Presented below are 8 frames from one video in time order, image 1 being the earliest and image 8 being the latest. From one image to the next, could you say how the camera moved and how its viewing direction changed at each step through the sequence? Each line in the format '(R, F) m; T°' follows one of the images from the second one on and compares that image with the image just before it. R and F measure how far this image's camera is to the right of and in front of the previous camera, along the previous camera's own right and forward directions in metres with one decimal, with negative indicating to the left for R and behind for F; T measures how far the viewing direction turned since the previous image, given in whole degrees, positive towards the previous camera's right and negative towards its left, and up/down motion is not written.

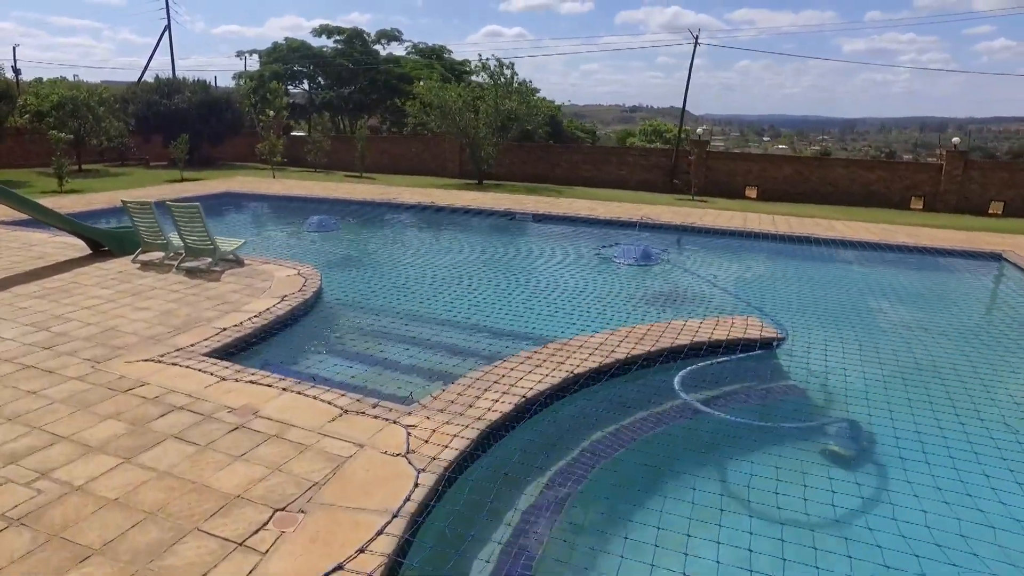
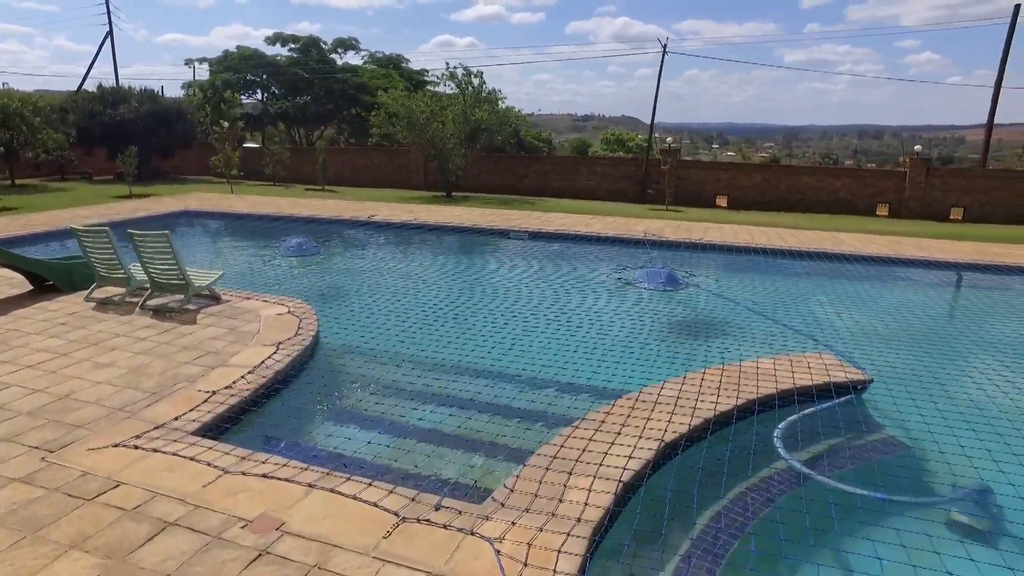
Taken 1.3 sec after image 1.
(-0.7, +1.0) m; +4°
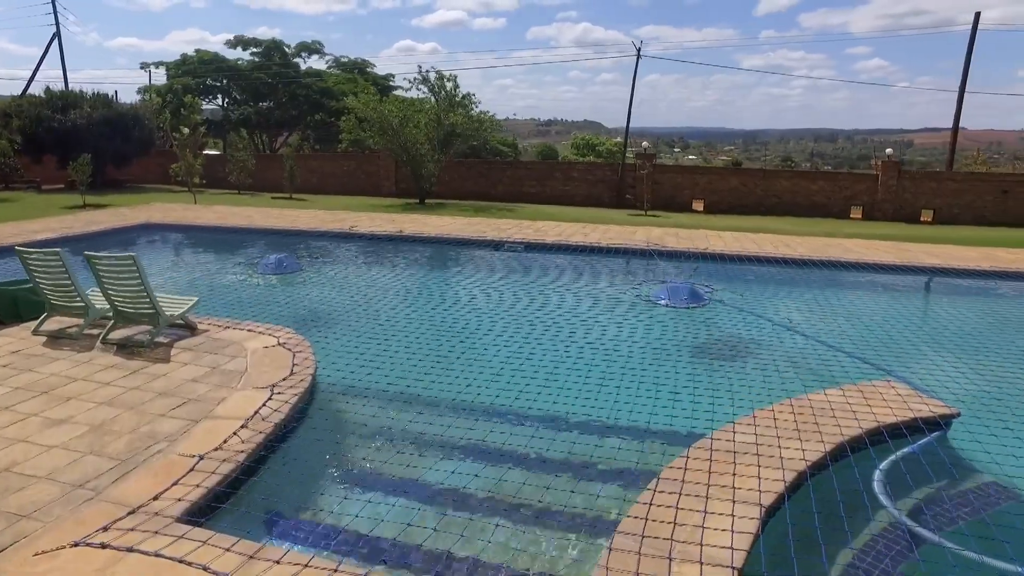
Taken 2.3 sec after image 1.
(-0.5, +0.7) m; +3°
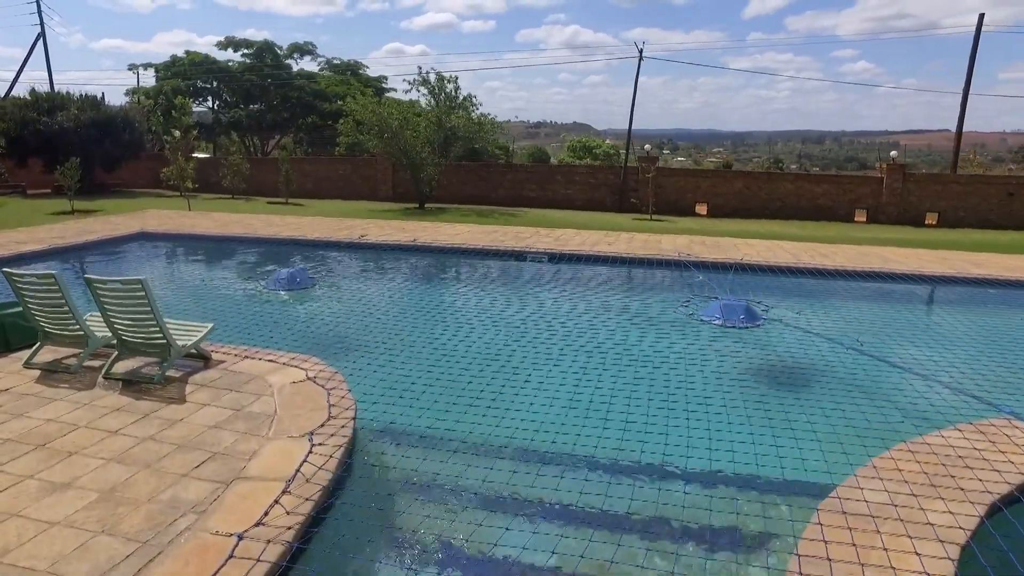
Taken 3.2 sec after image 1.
(-0.5, +0.6) m; +1°
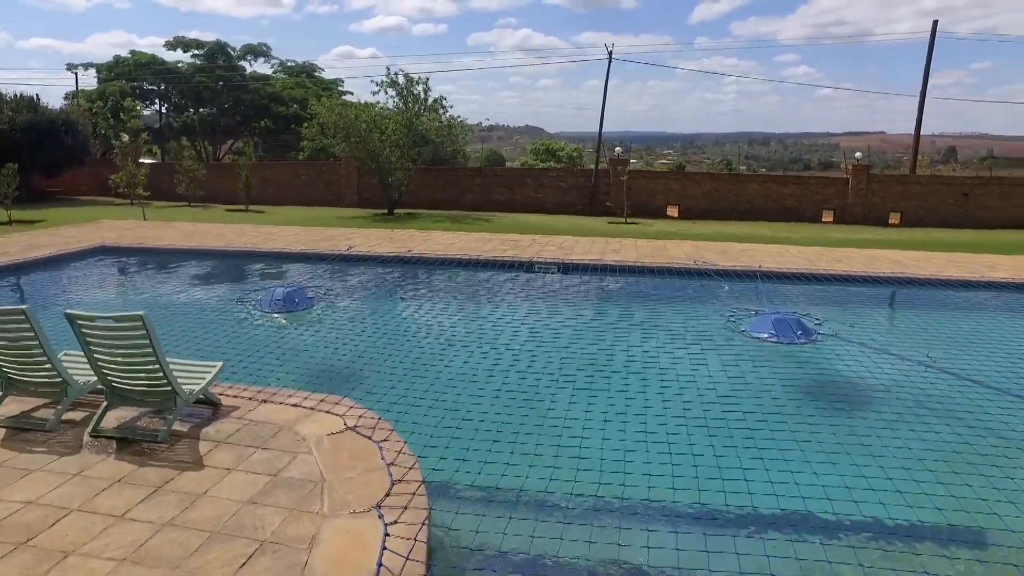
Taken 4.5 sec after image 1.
(-0.8, +0.7) m; +4°
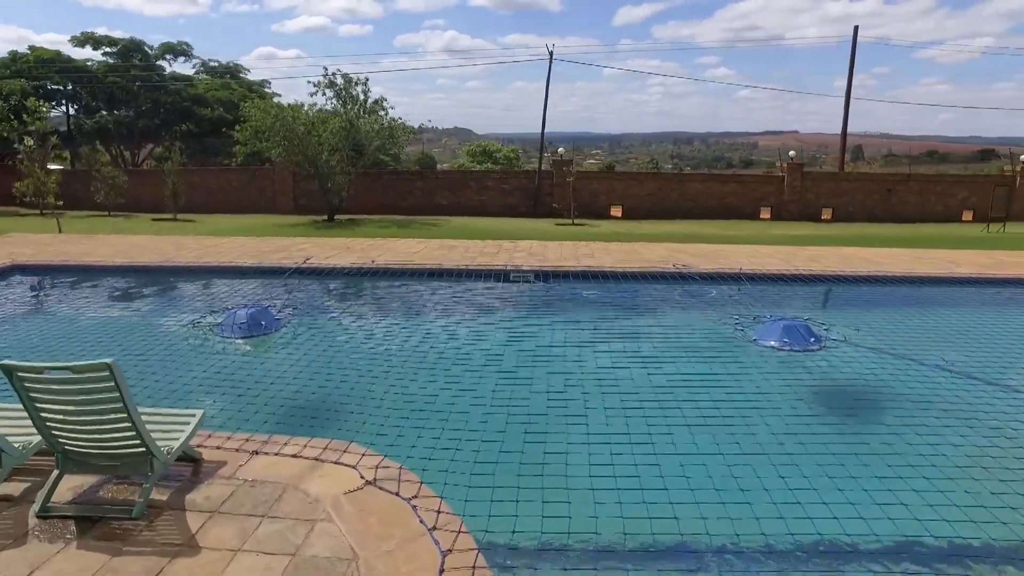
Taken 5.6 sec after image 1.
(-0.6, +0.6) m; +6°
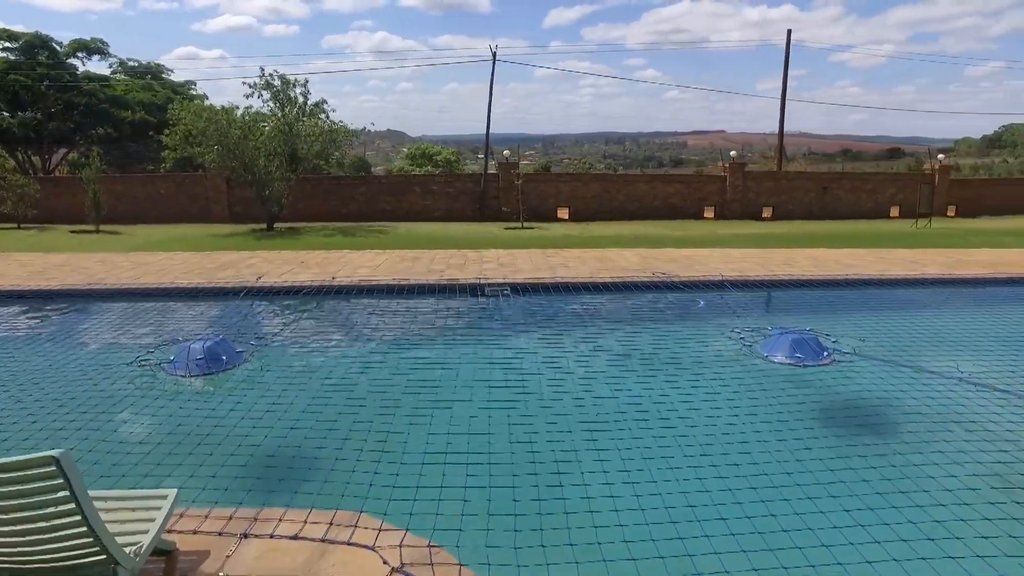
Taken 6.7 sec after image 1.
(-0.5, +0.6) m; +5°
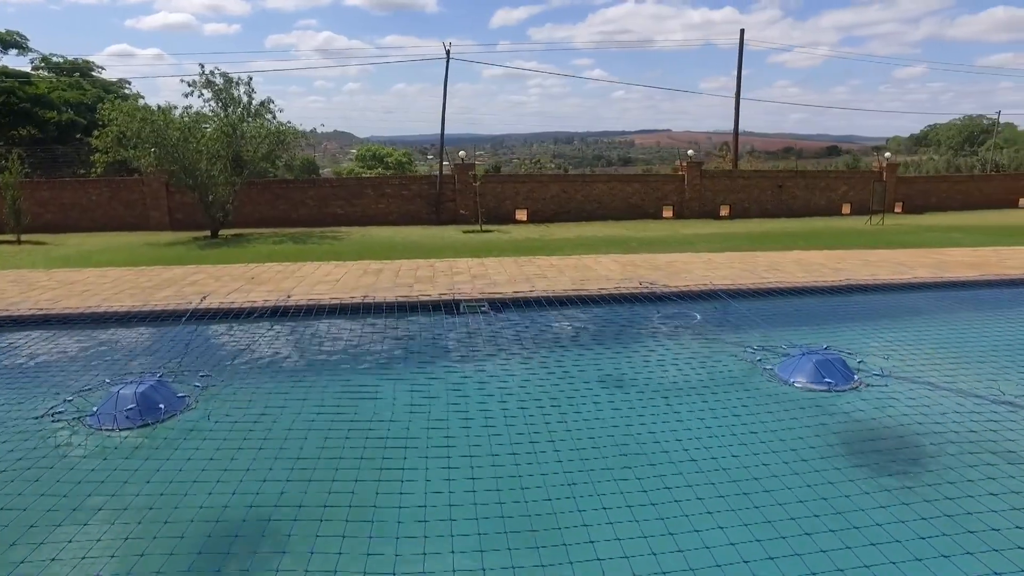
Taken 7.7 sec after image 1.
(-0.3, +0.8) m; +4°
